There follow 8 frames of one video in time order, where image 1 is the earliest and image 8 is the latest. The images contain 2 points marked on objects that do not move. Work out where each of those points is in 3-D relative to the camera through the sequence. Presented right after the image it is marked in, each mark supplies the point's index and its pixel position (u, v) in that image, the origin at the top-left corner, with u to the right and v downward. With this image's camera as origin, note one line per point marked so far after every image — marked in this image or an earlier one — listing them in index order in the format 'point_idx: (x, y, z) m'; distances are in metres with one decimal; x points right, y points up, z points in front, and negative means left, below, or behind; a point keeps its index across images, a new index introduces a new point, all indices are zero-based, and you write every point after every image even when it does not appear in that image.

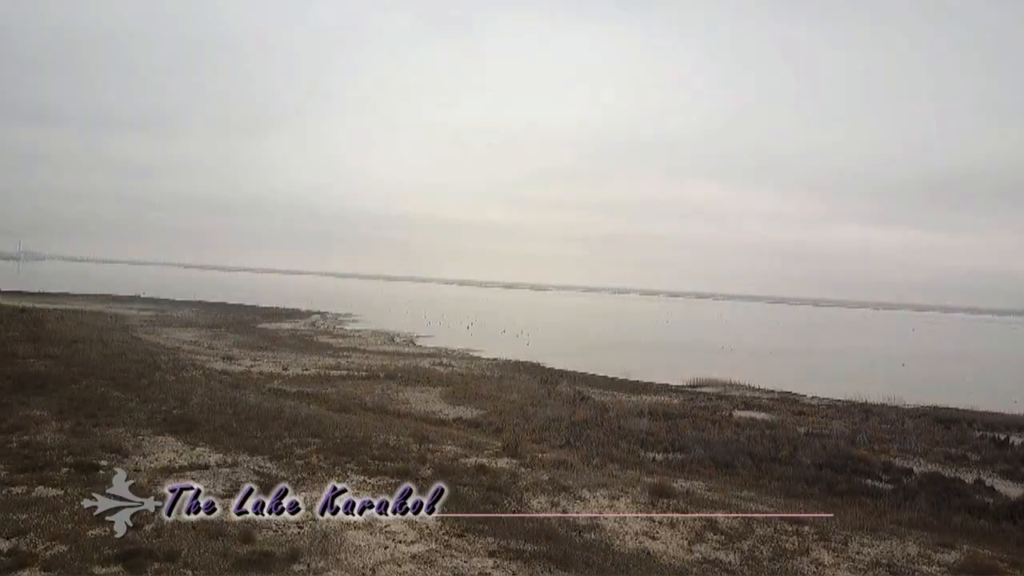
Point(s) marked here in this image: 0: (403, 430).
0: (-1.6, -2.0, +17.1) m
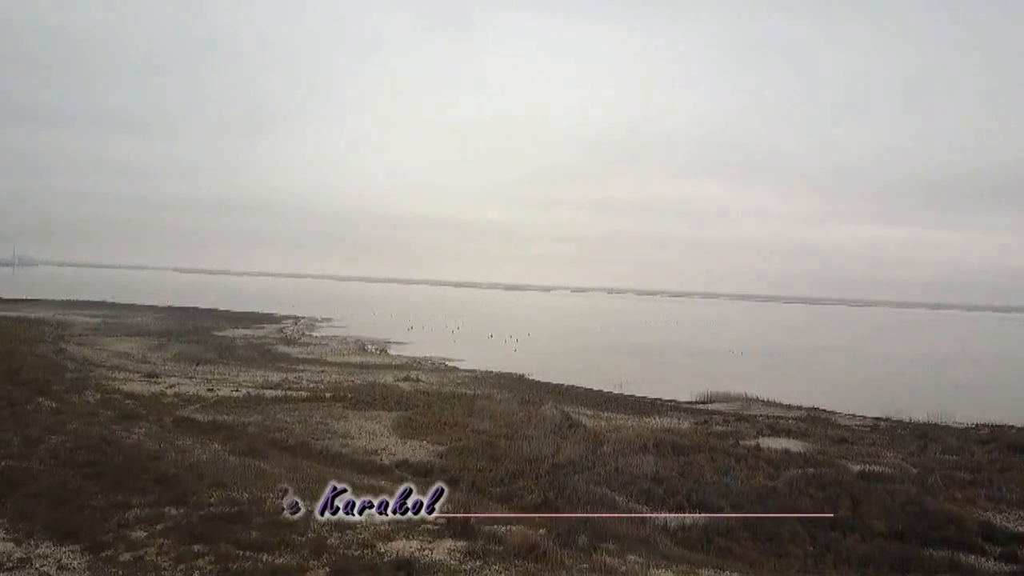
0: (-2.0, -2.0, +12.3) m
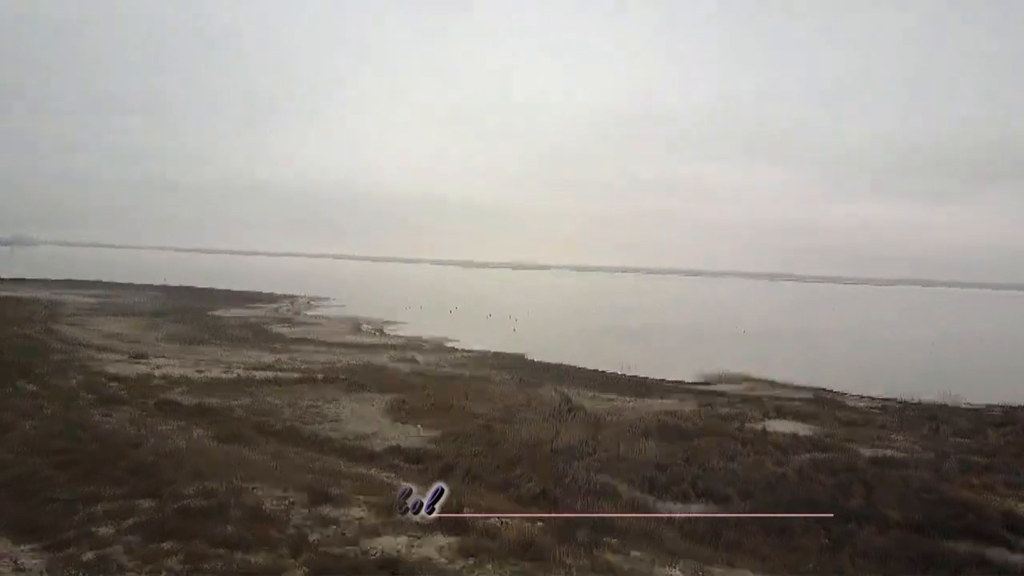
0: (-2.1, -1.8, +11.6) m
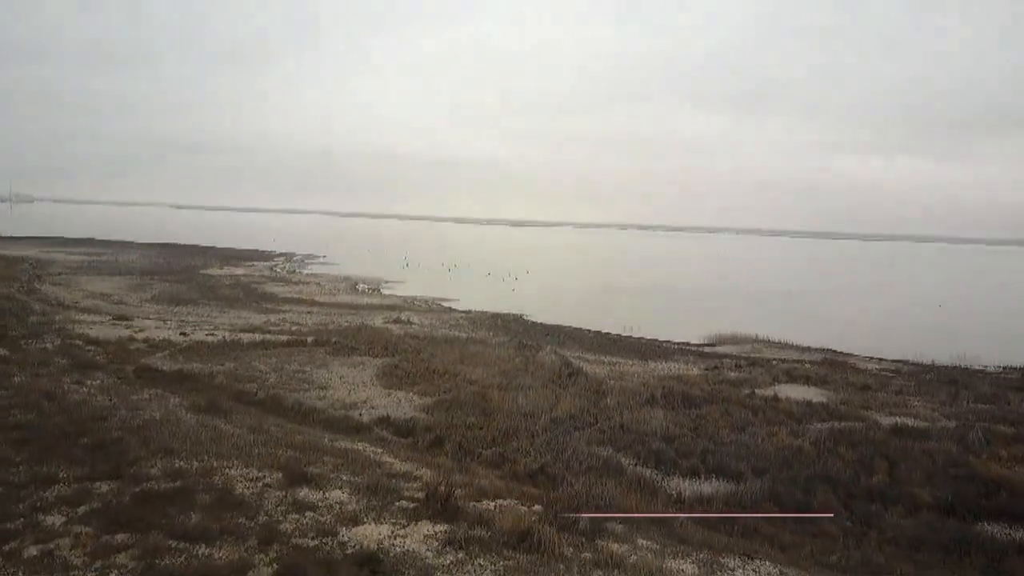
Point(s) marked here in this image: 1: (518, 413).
0: (-2.1, -1.5, +10.7) m
1: (+0.1, -1.4, +13.9) m
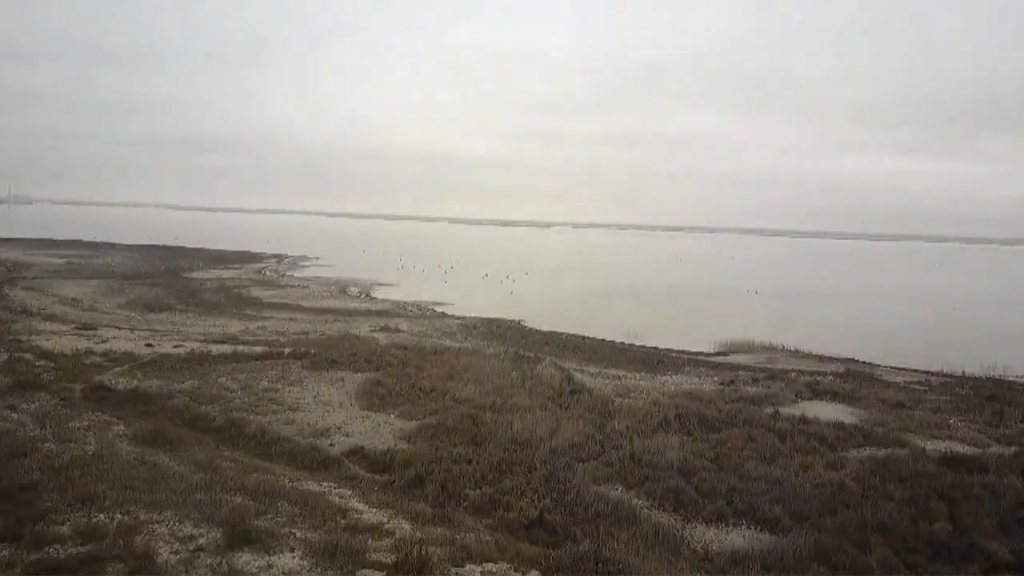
0: (-2.2, -1.6, +8.9) m
1: (0.0, -1.5, +12.1) m
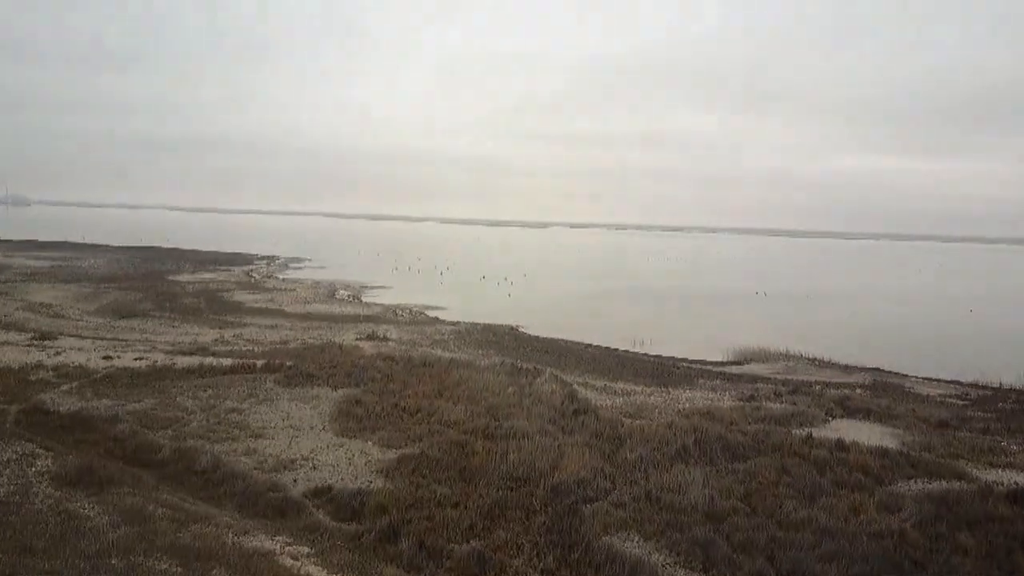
0: (-2.2, -1.6, +7.1) m
1: (0.0, -1.6, +10.3) m
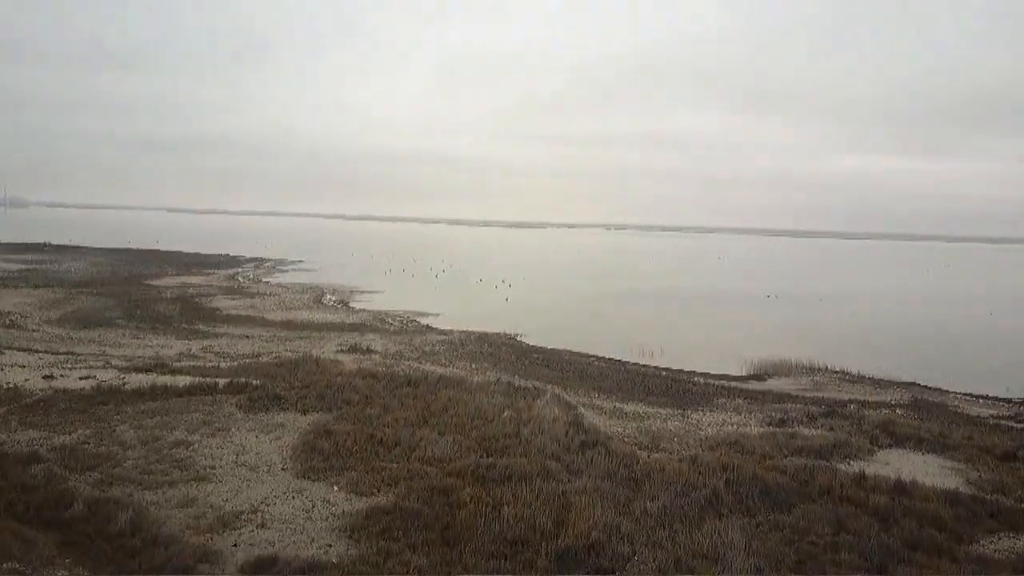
0: (-2.2, -1.8, +5.0) m
1: (-0.1, -1.7, +8.3) m
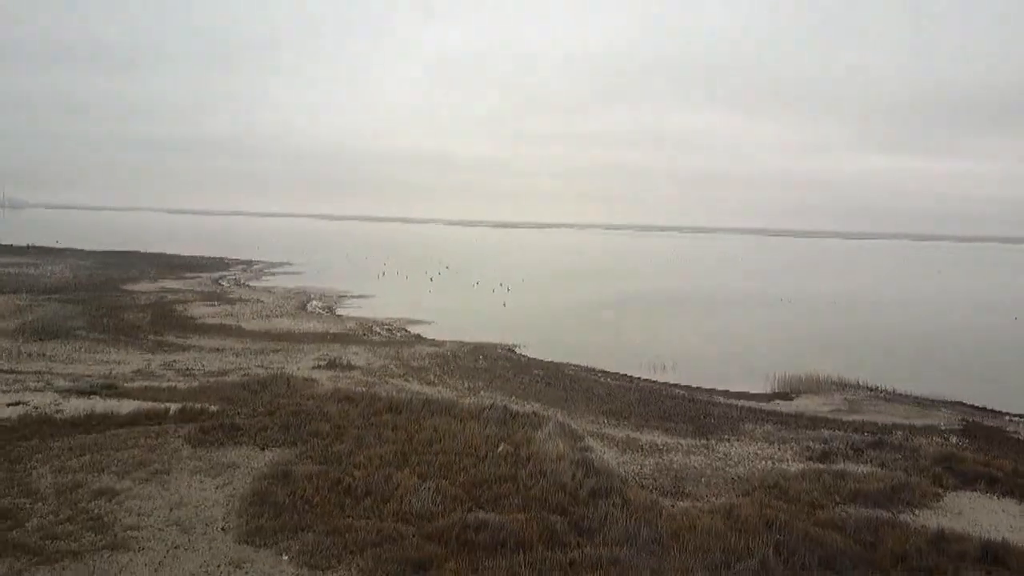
0: (-2.3, -1.9, +3.0) m
1: (-0.1, -1.8, +6.2) m
